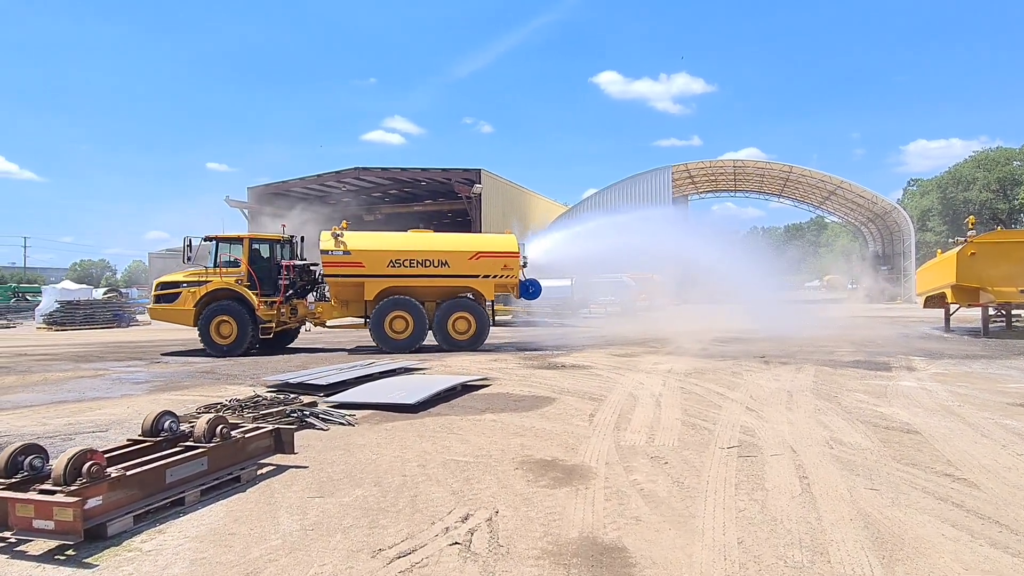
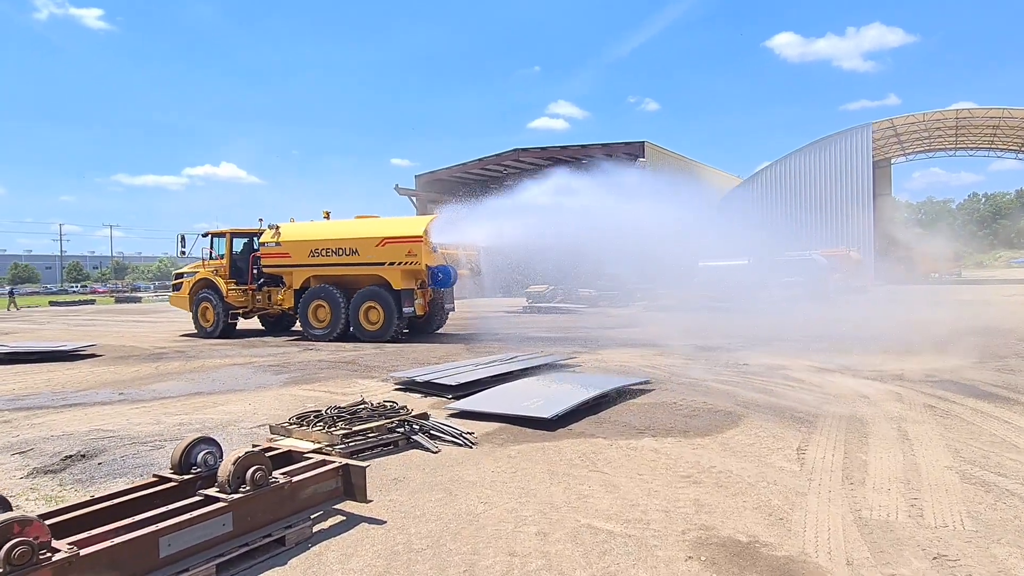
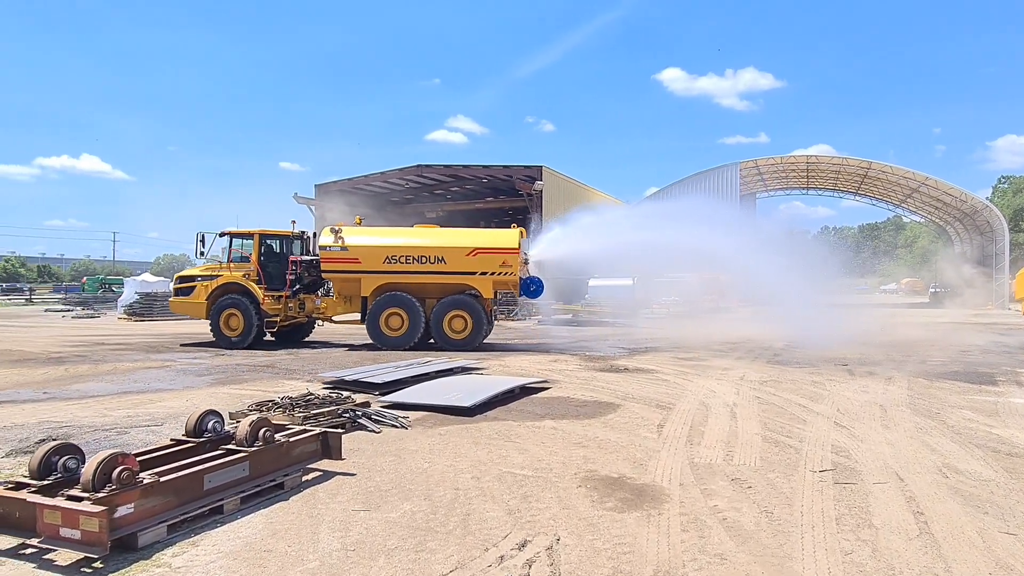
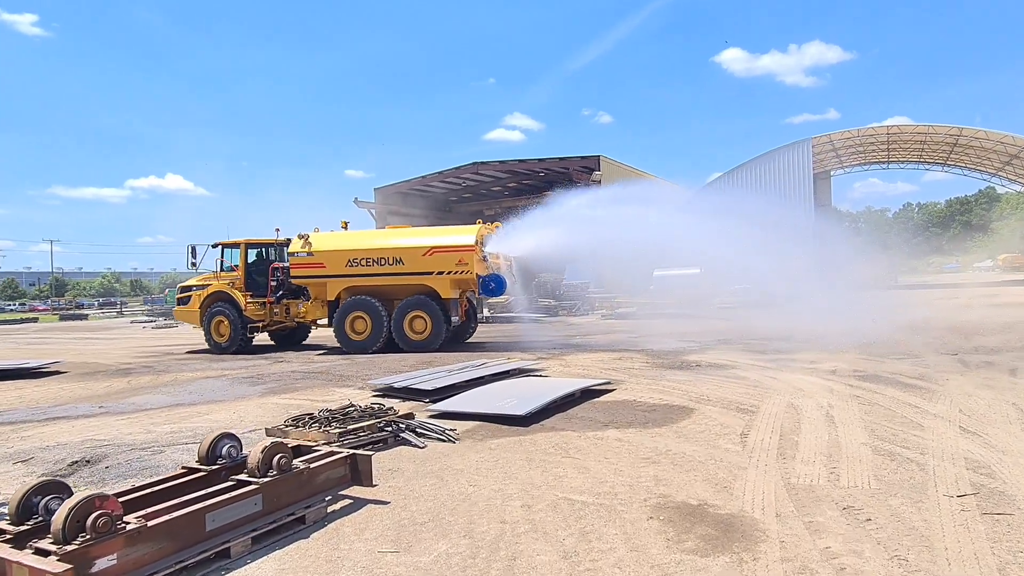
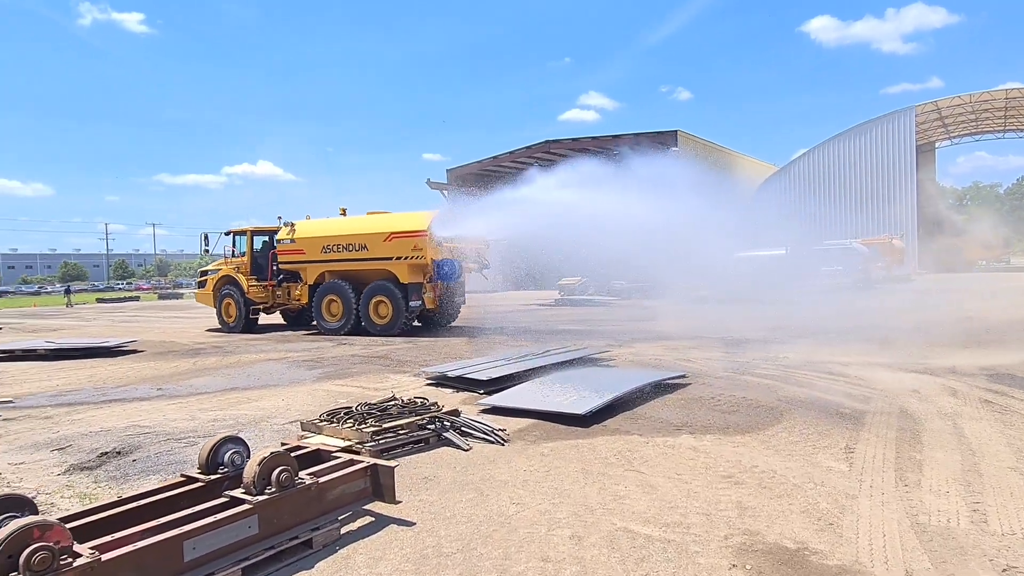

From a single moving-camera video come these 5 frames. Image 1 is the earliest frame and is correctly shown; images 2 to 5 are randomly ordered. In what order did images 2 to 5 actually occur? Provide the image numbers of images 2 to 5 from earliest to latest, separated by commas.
3, 4, 2, 5
